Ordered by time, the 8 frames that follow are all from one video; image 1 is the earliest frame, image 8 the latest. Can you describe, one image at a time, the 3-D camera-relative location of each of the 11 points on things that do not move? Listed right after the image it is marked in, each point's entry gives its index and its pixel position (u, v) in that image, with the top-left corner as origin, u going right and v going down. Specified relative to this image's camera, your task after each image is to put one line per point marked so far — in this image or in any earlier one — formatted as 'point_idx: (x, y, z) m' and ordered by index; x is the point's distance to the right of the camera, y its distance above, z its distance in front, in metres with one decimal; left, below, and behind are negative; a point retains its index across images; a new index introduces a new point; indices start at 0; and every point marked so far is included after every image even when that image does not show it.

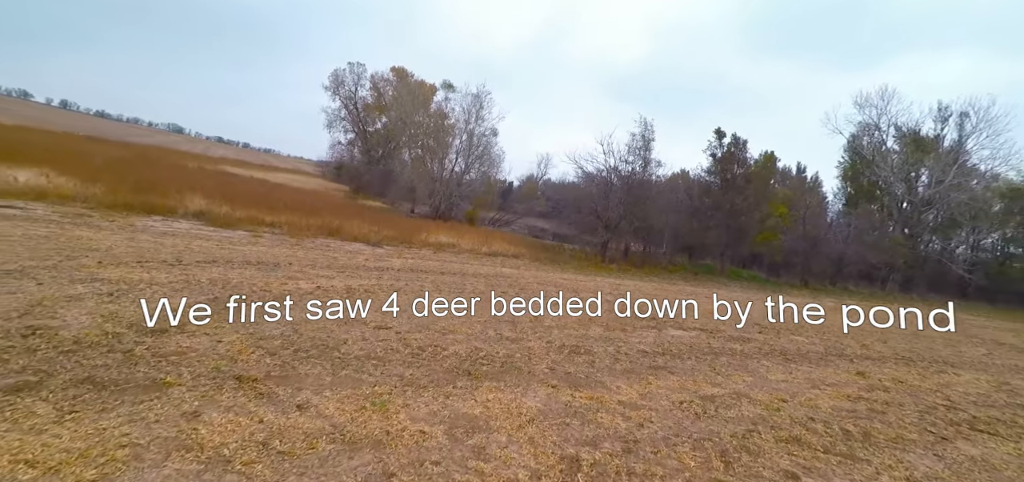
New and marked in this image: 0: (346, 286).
0: (-2.8, -0.7, +8.0) m
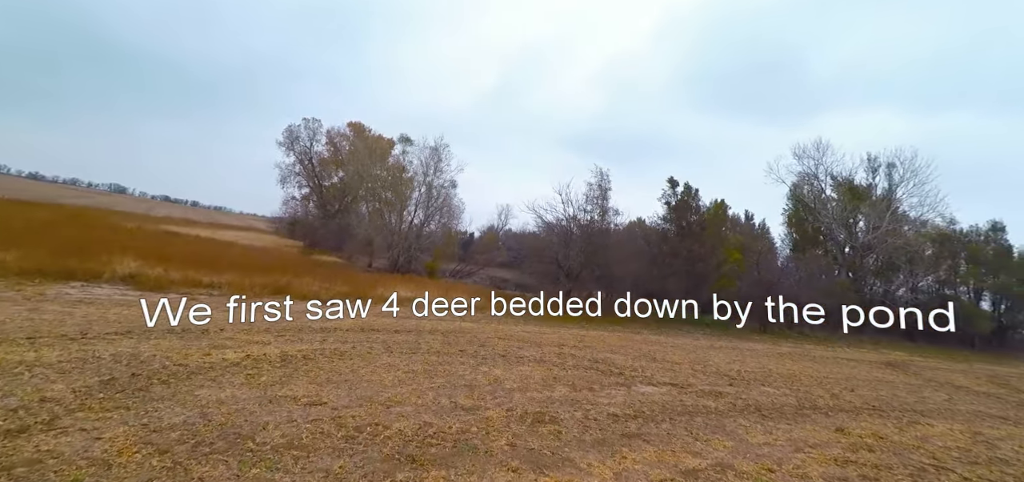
0: (-3.4, -1.7, +7.2) m
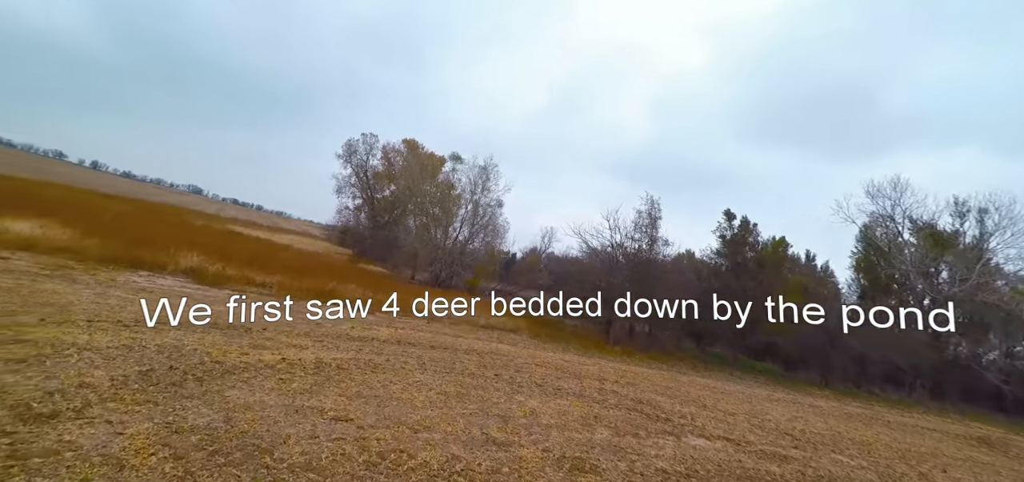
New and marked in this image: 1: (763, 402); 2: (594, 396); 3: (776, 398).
0: (-2.8, -1.7, +7.1) m
1: (+6.2, -4.0, +12.0) m
2: (+1.4, -2.7, +8.4) m
3: (+7.2, -4.3, +13.5) m
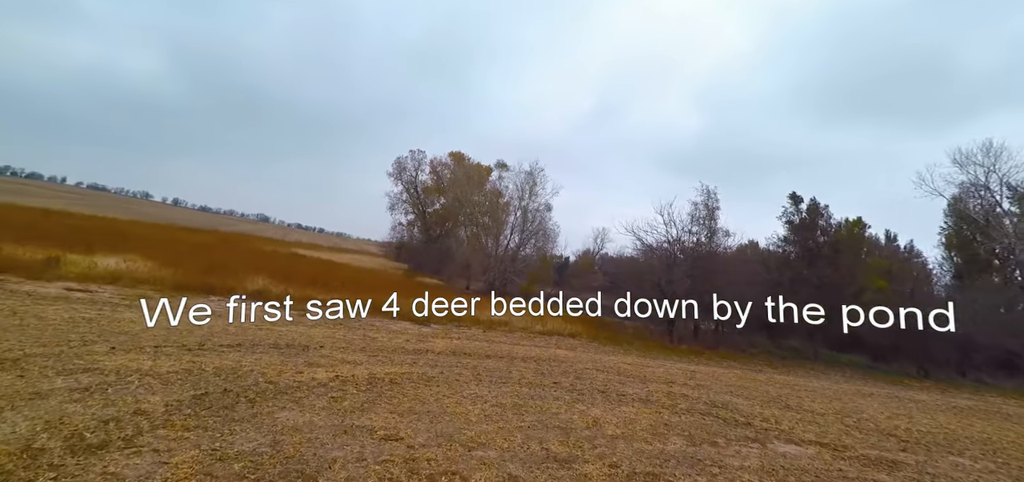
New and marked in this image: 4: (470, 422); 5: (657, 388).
0: (-2.0, -1.9, +6.9) m
1: (+7.6, -3.5, +10.9) m
2: (+2.4, -2.5, +7.8) m
3: (+8.8, -3.8, +12.2) m
4: (-0.5, -1.9, +5.2) m
5: (+2.6, -2.7, +8.9) m
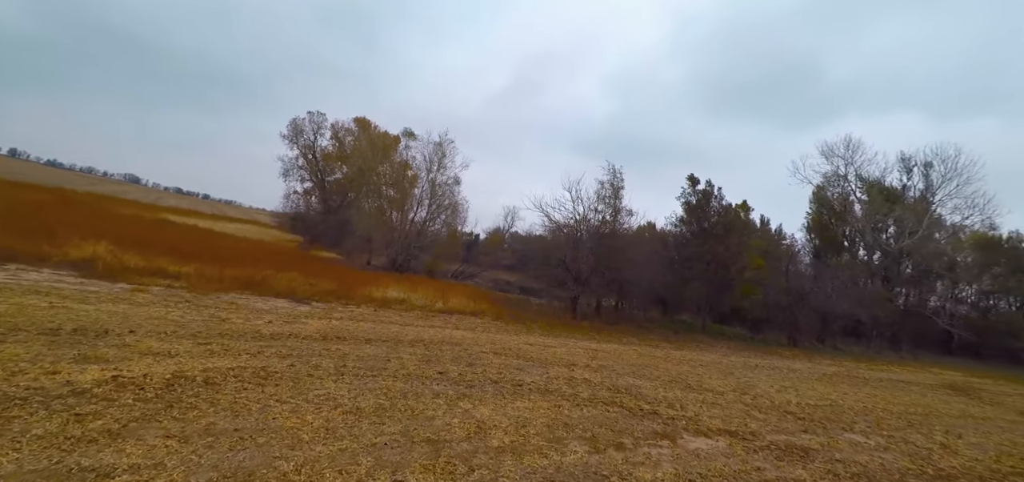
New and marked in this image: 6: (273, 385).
0: (-3.5, -1.4, +5.1) m
1: (+5.2, -3.0, +10.8) m
2: (+0.7, -2.1, +6.7) m
3: (+6.2, -3.2, +12.3) m
4: (-1.6, -1.5, +3.7) m
5: (+0.7, -2.1, +7.8) m
6: (-2.6, -1.5, +5.2) m
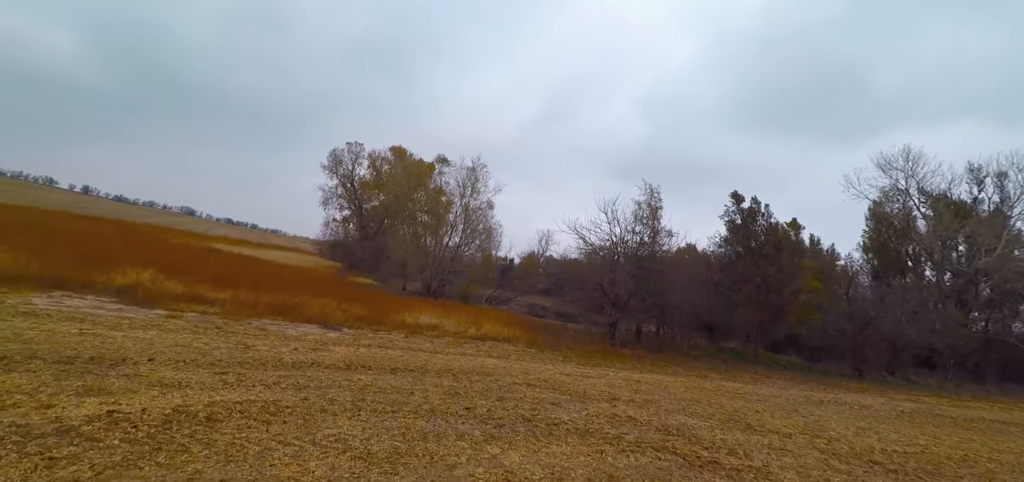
0: (-3.2, -1.6, +4.6) m
1: (+6.0, -3.4, +9.6) m
2: (+1.1, -2.3, +5.9) m
3: (+7.0, -3.6, +11.0) m
4: (-1.4, -1.6, +3.1) m
5: (+1.2, -2.4, +7.0) m
6: (-2.2, -1.7, +4.7) m
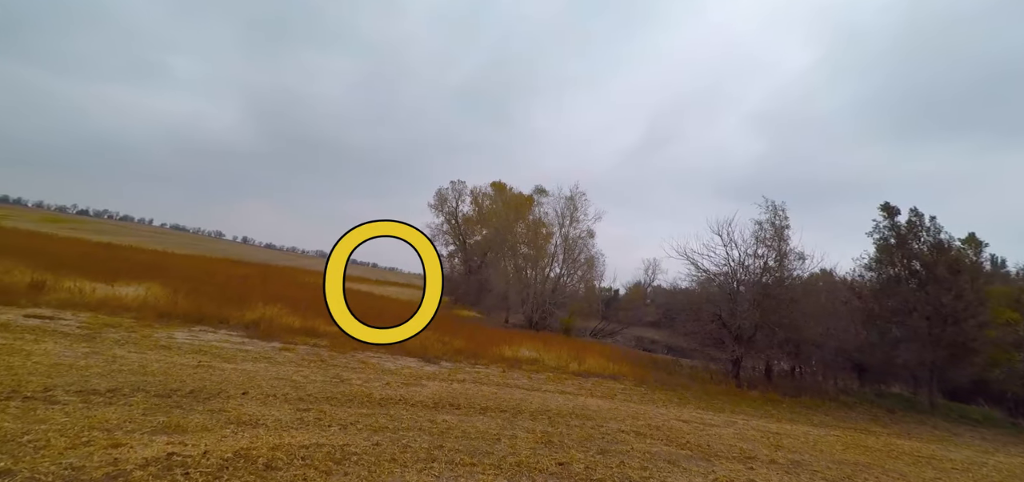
0: (-2.4, -1.8, +4.2) m
1: (+7.7, -3.5, +7.1) m
2: (+2.1, -2.4, +4.6) m
3: (+9.0, -3.9, +8.2) m
4: (-1.0, -1.7, +2.3) m
5: (+2.5, -2.7, +5.6) m
6: (-1.4, -1.9, +4.1) m
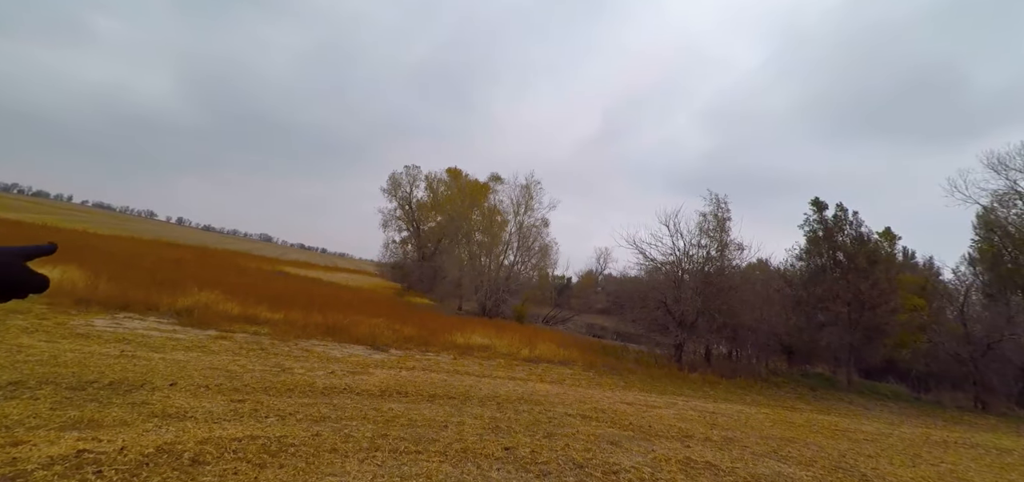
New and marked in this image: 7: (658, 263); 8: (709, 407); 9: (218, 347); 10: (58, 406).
0: (-2.8, -1.7, +3.9) m
1: (+6.9, -3.4, +7.8) m
2: (+1.6, -2.3, +4.7) m
3: (+8.1, -3.7, +9.0) m
4: (-1.3, -1.6, +2.2) m
5: (+1.8, -2.5, +5.8) m
6: (-1.9, -1.8, +3.9) m
7: (+5.4, -0.8, +17.9) m
8: (+3.8, -3.2, +9.5) m
9: (-6.5, -2.3, +10.6) m
10: (-4.5, -1.6, +4.8) m
